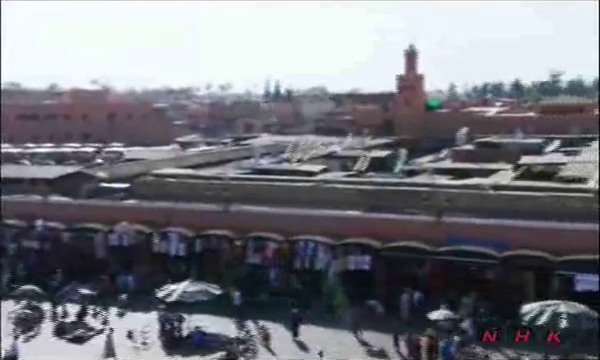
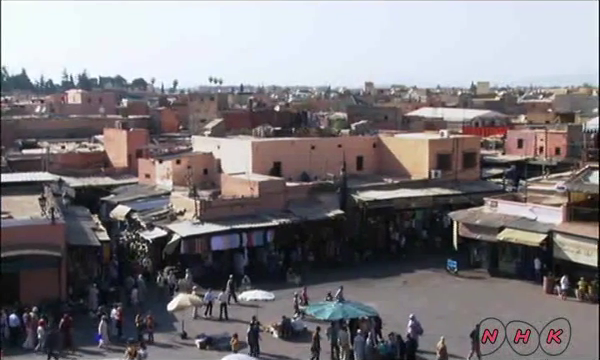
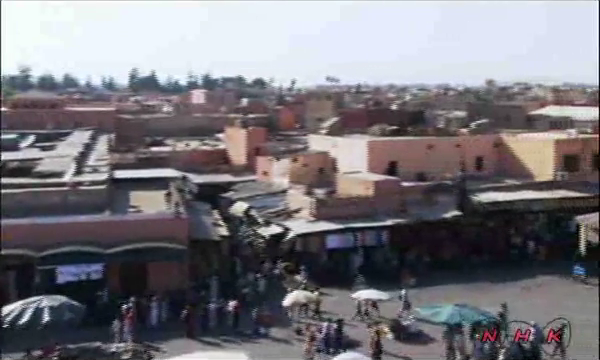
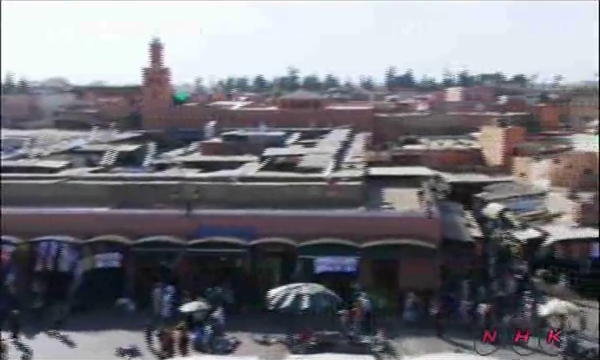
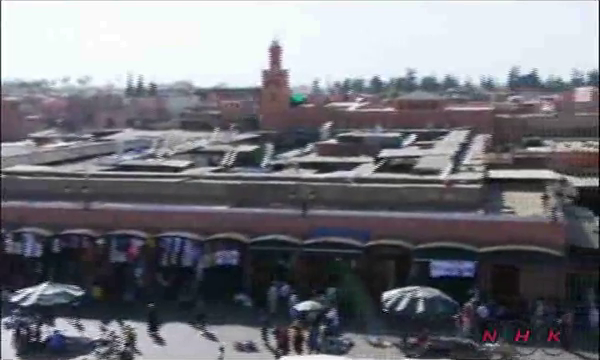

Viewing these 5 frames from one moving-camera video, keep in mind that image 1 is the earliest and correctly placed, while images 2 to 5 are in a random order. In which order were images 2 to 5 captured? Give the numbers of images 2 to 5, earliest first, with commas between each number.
5, 4, 3, 2
